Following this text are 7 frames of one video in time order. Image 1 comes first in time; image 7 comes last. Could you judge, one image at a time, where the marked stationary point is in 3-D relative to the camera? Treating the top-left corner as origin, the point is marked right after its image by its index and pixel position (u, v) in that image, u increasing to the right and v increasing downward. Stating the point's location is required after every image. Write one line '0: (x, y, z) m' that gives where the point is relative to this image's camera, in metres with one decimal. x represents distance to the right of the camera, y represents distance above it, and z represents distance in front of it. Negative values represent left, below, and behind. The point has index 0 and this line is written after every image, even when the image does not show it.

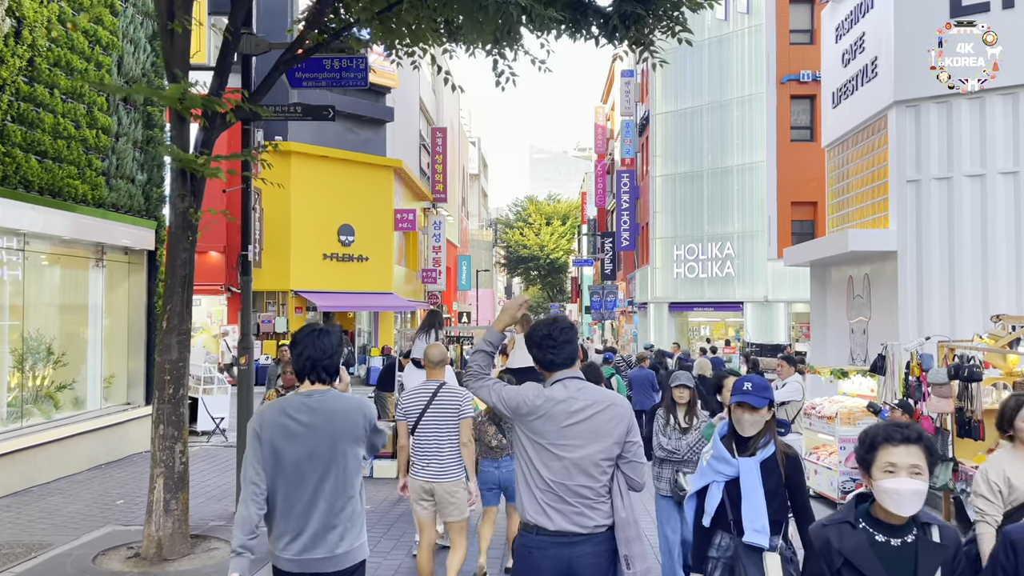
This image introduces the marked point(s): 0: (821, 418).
0: (+3.8, -1.6, +10.7) m
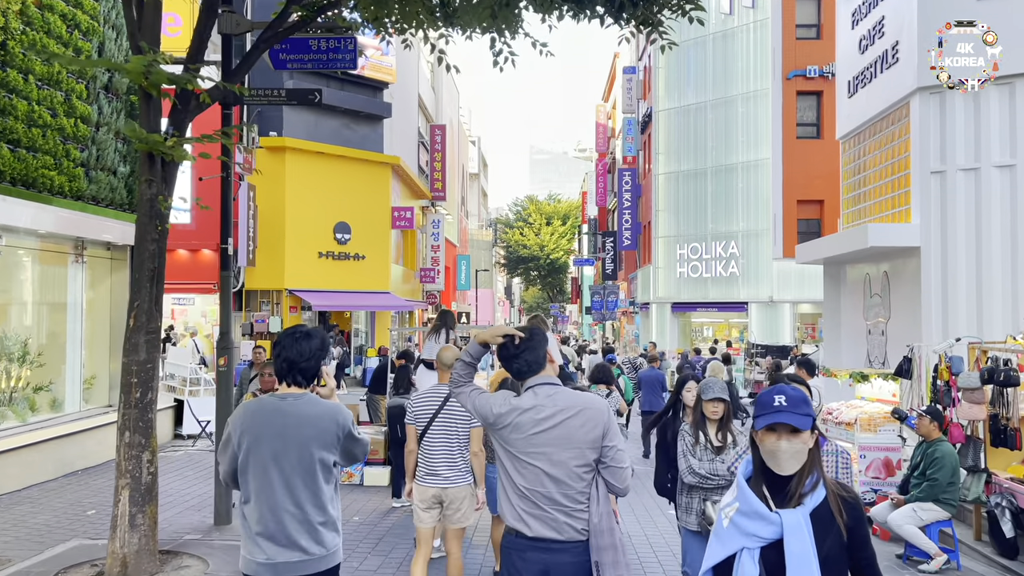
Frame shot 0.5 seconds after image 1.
0: (+3.8, -1.6, +10.1) m
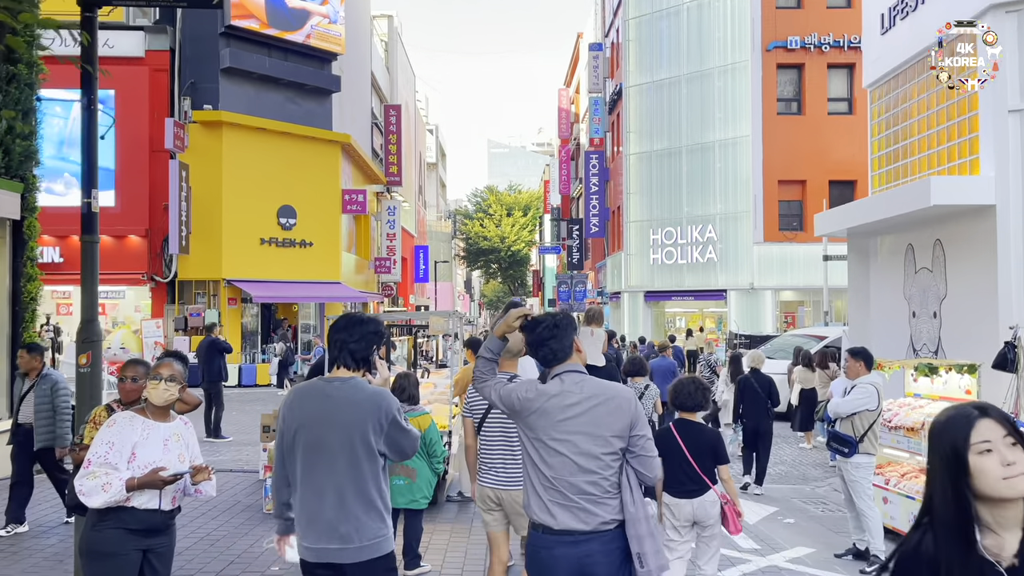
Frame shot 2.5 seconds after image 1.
0: (+3.5, -1.3, +8.0) m
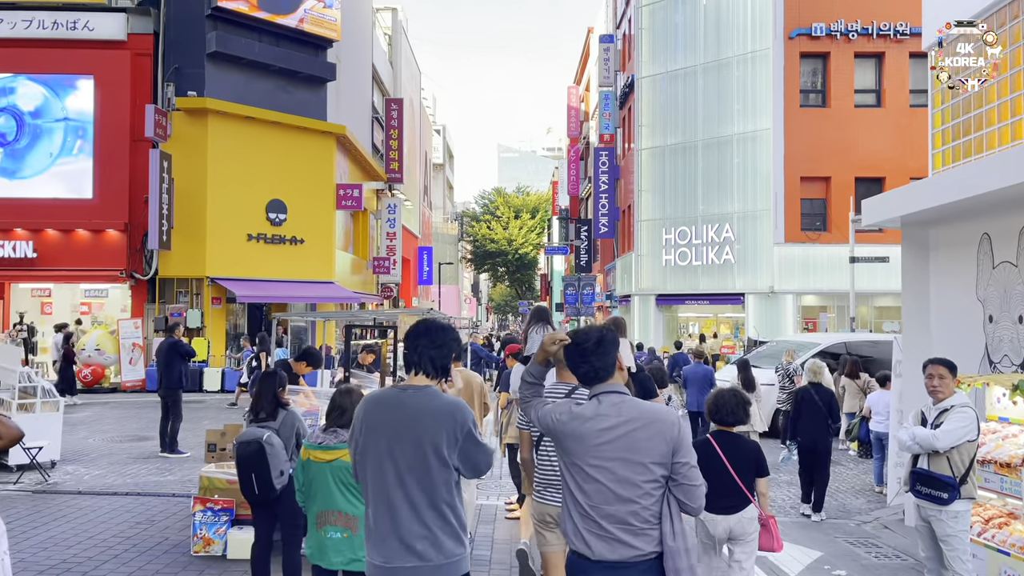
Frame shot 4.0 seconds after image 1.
0: (+3.4, -1.3, +6.3) m
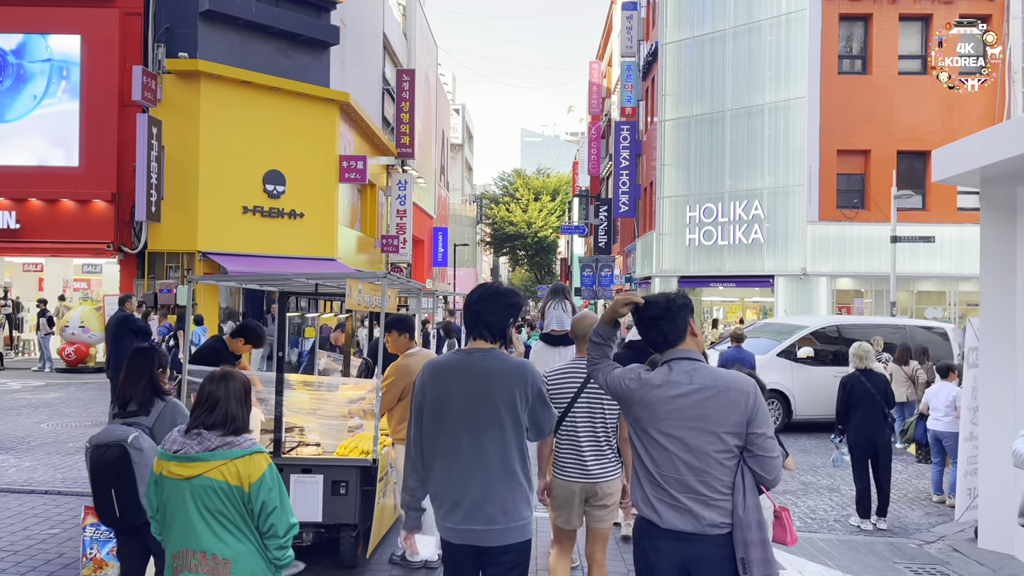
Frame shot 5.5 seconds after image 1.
0: (+3.2, -1.0, +4.6) m
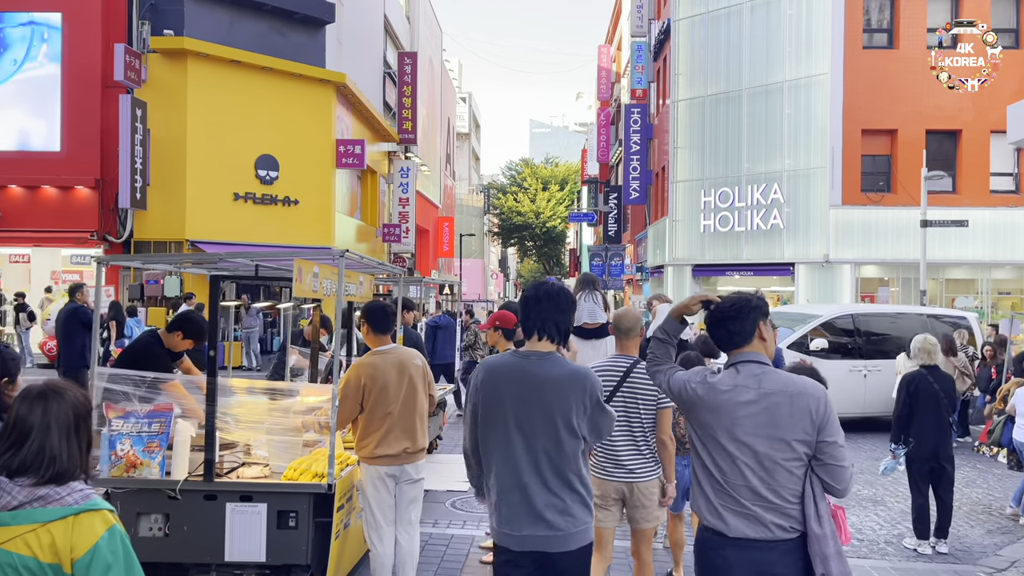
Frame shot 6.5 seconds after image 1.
0: (+3.1, -0.9, +3.3) m
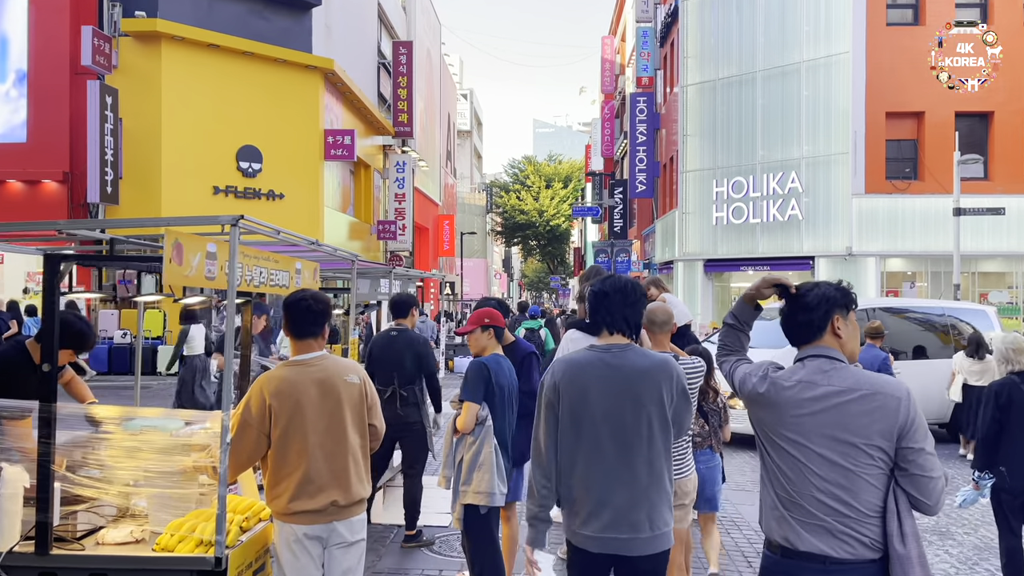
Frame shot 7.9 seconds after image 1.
0: (+3.0, -0.8, +1.8) m
